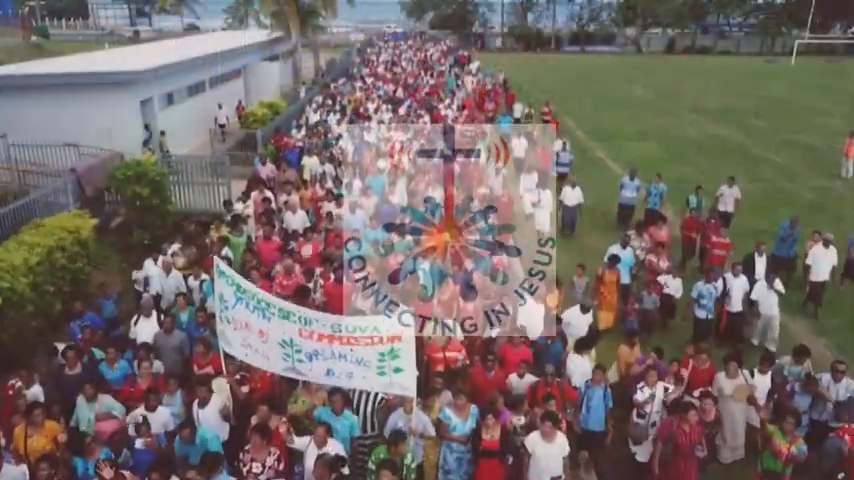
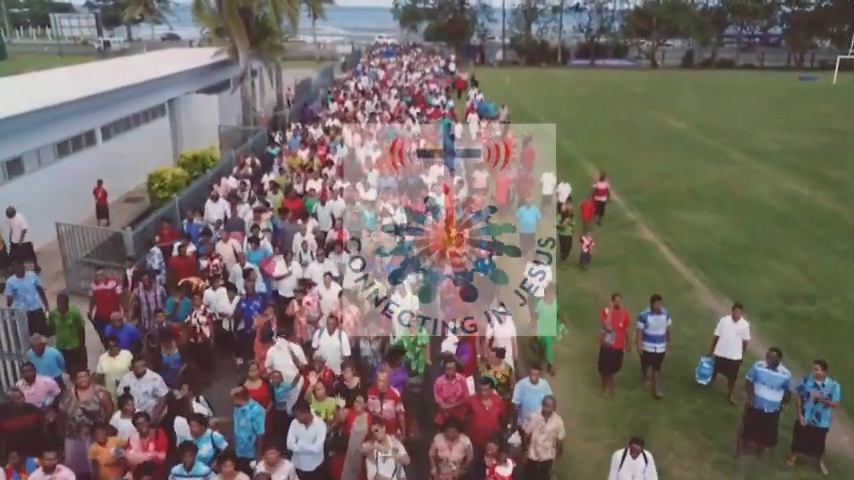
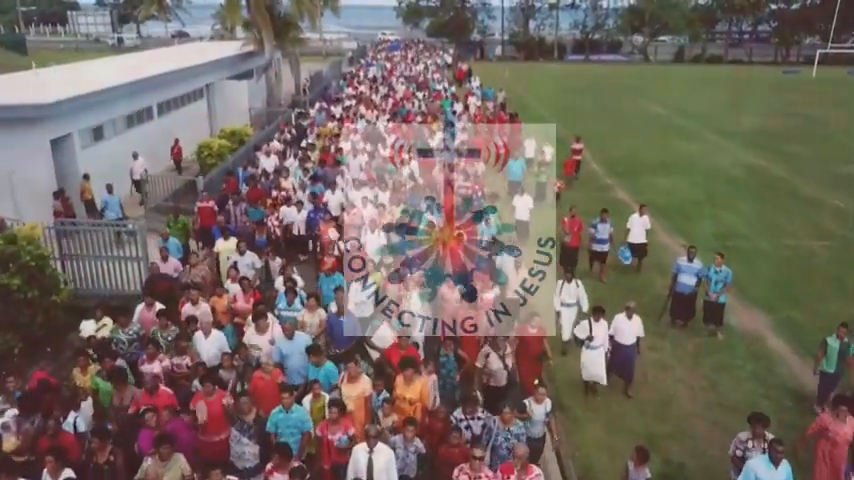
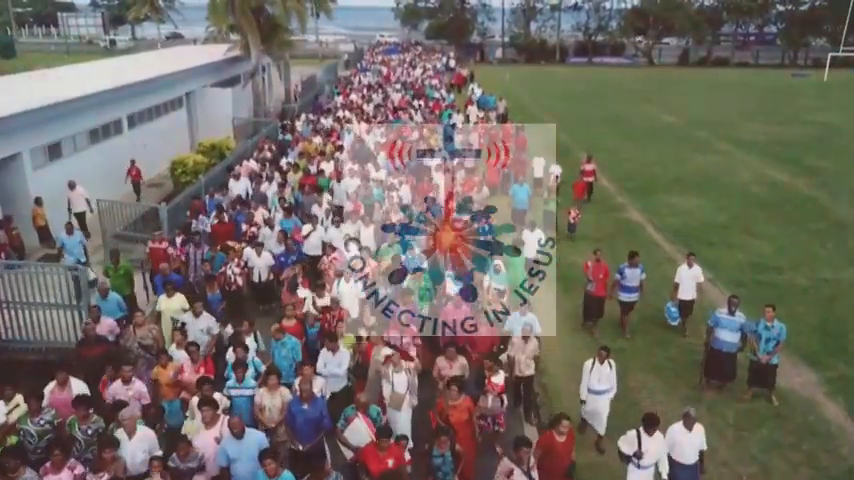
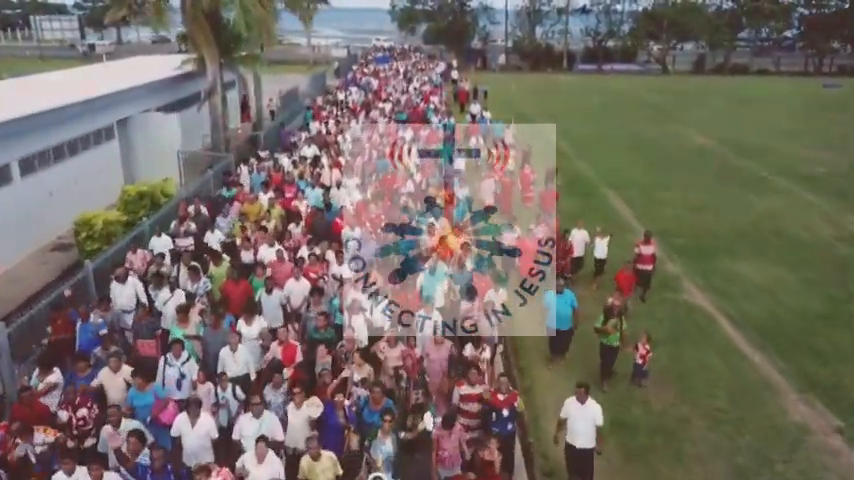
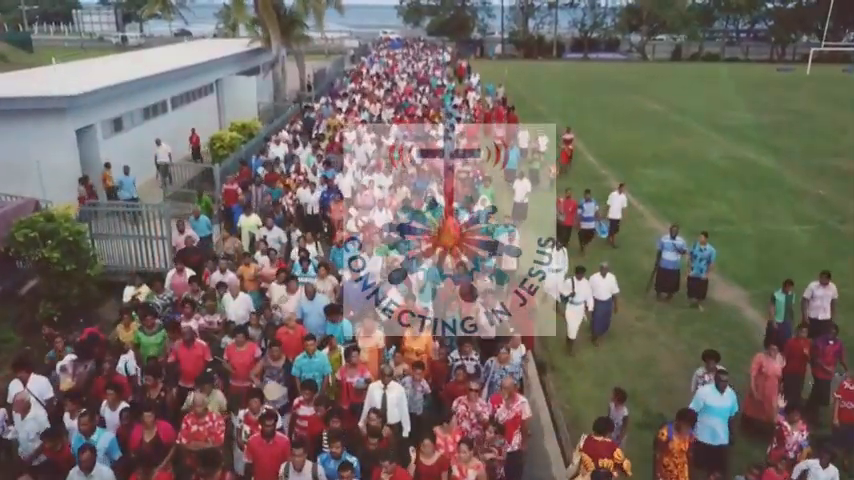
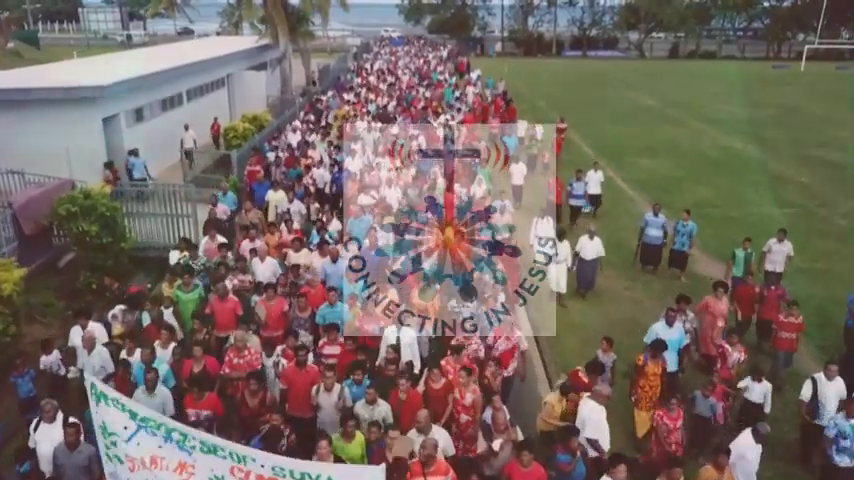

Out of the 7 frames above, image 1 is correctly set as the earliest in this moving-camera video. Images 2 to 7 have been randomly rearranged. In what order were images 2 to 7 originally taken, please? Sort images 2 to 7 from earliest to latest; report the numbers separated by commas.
7, 6, 3, 4, 2, 5
